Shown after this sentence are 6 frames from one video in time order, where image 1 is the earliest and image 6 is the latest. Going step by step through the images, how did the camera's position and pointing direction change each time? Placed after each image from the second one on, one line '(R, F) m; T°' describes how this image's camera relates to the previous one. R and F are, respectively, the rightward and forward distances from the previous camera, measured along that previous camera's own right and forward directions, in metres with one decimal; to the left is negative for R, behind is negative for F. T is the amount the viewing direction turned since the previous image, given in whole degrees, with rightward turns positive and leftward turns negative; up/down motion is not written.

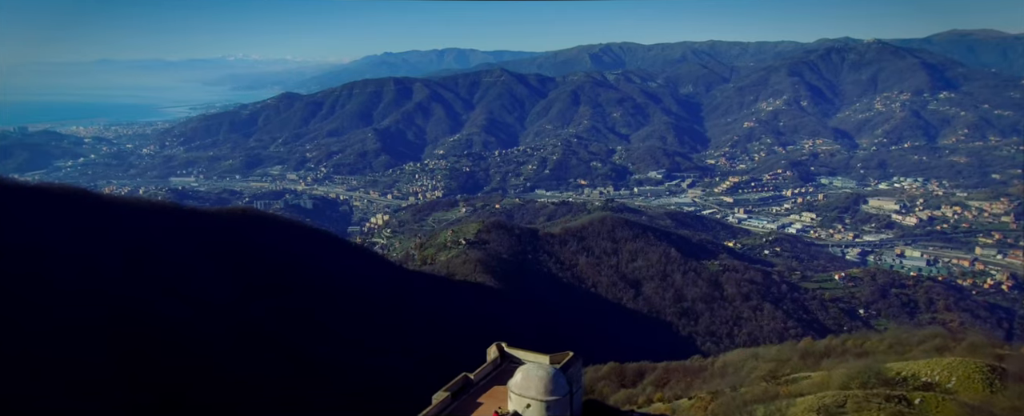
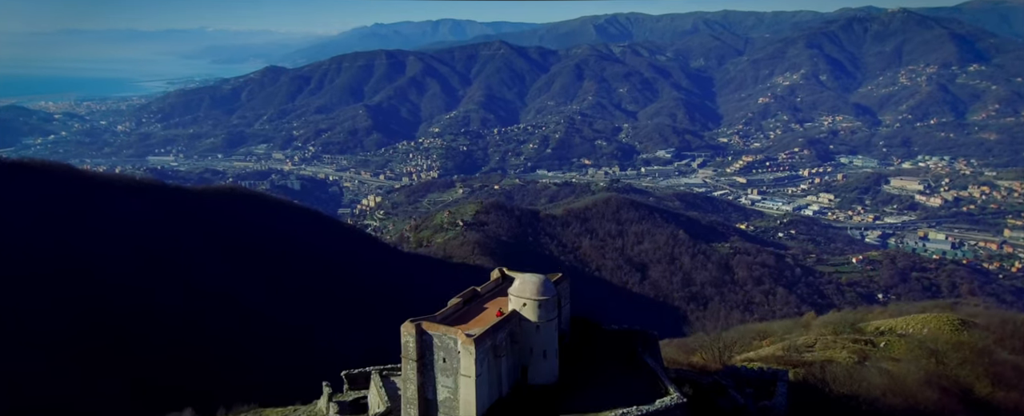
(+1.4, +3.5) m; -1°
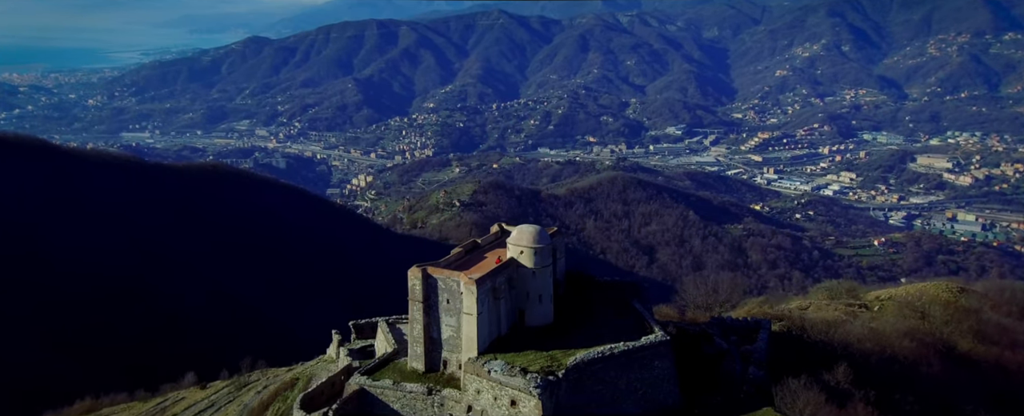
(+1.8, +3.5) m; -2°
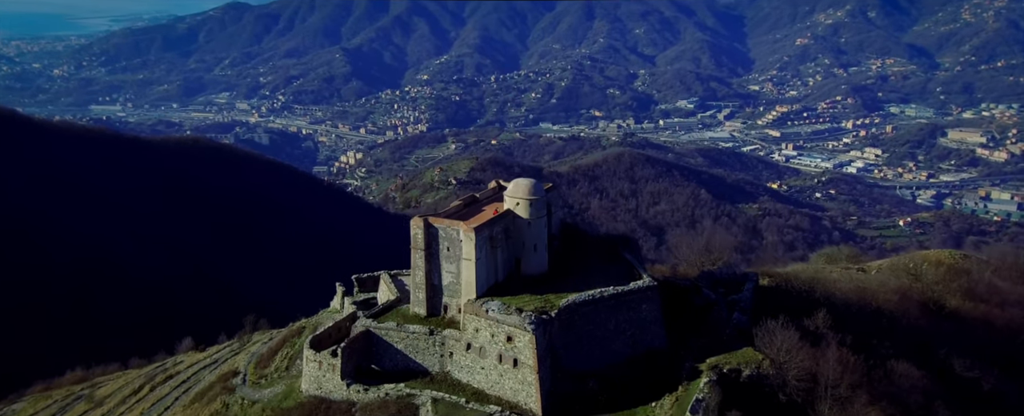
(+1.7, +3.6) m; -2°
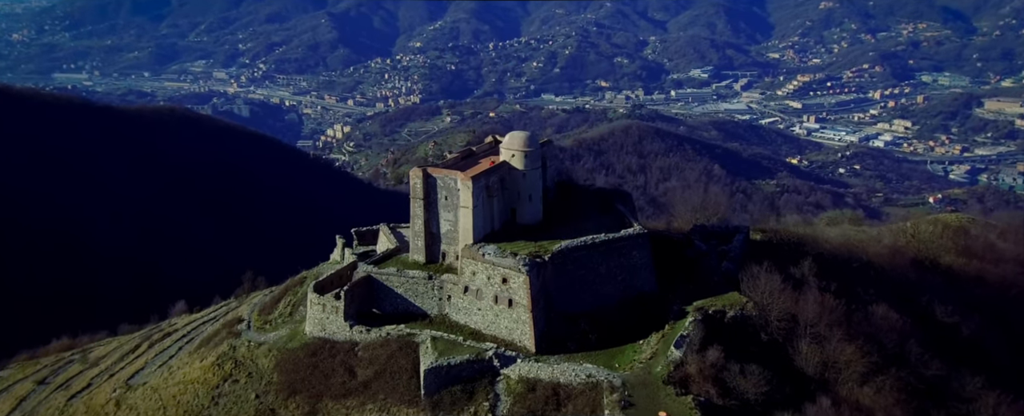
(+1.6, +3.7) m; -2°
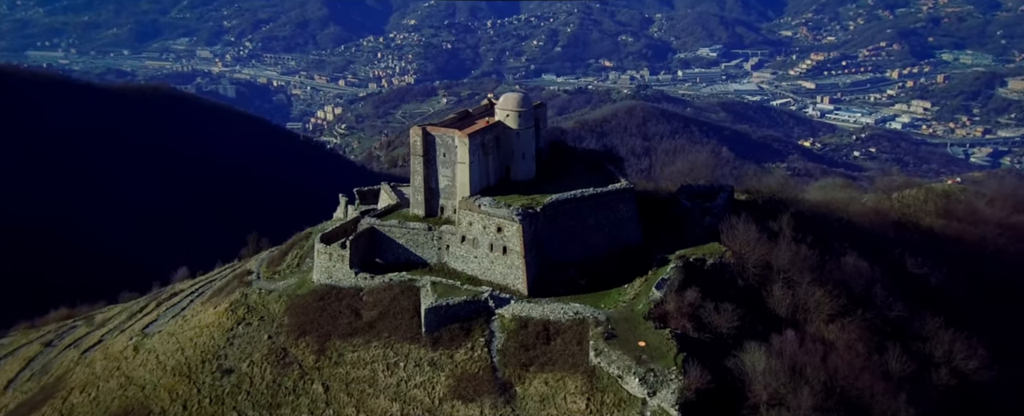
(+0.9, +2.3) m; -1°
